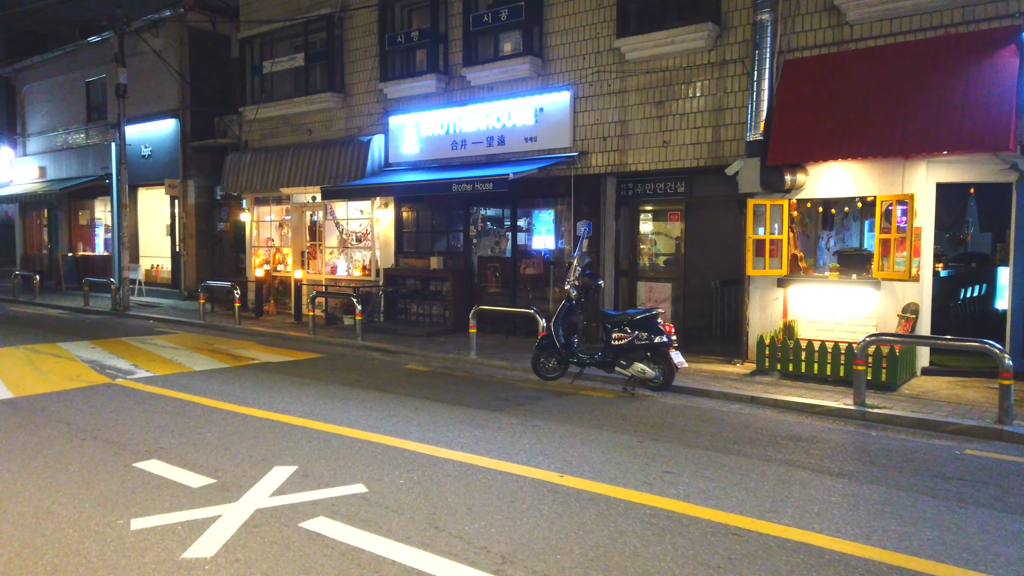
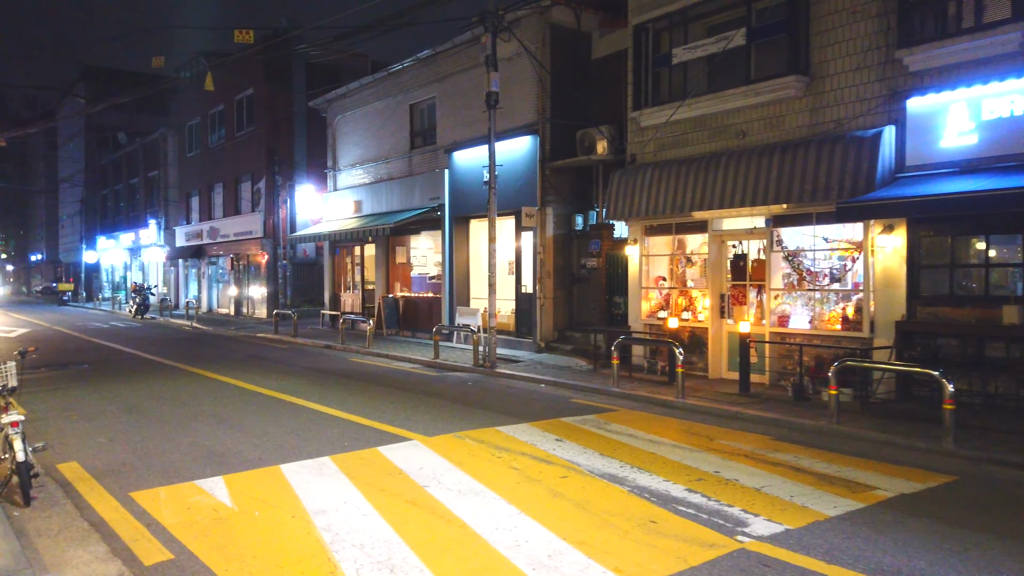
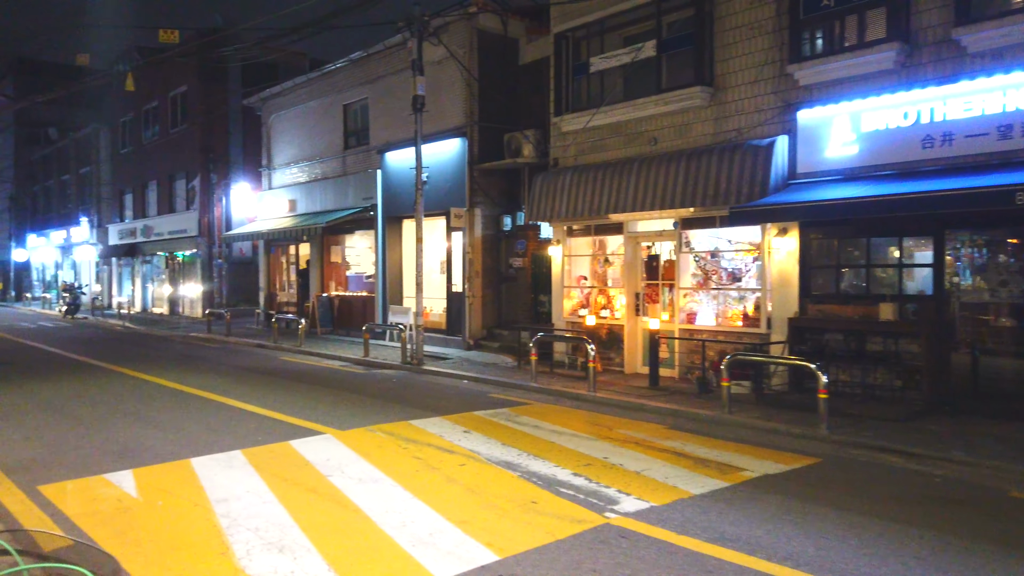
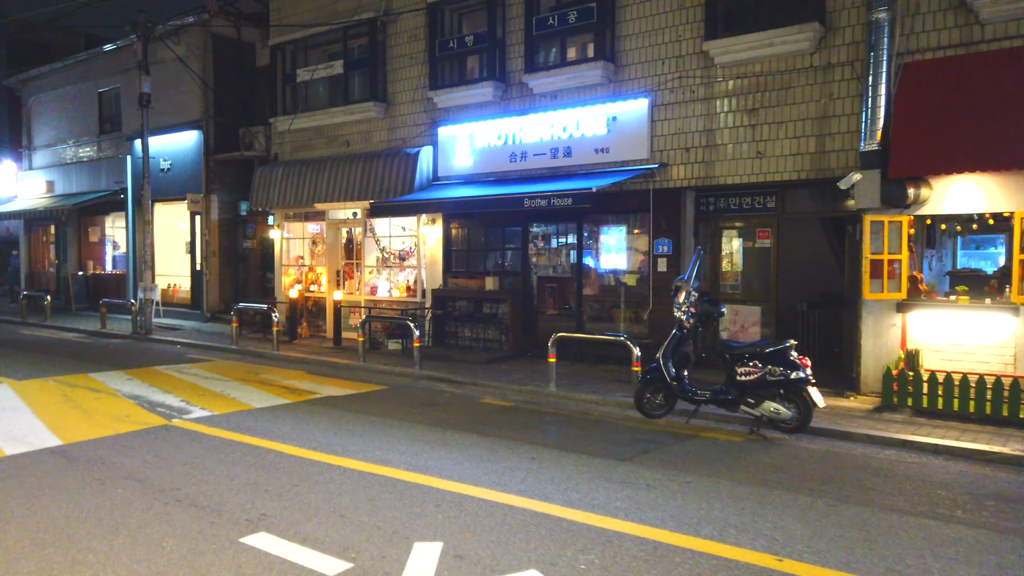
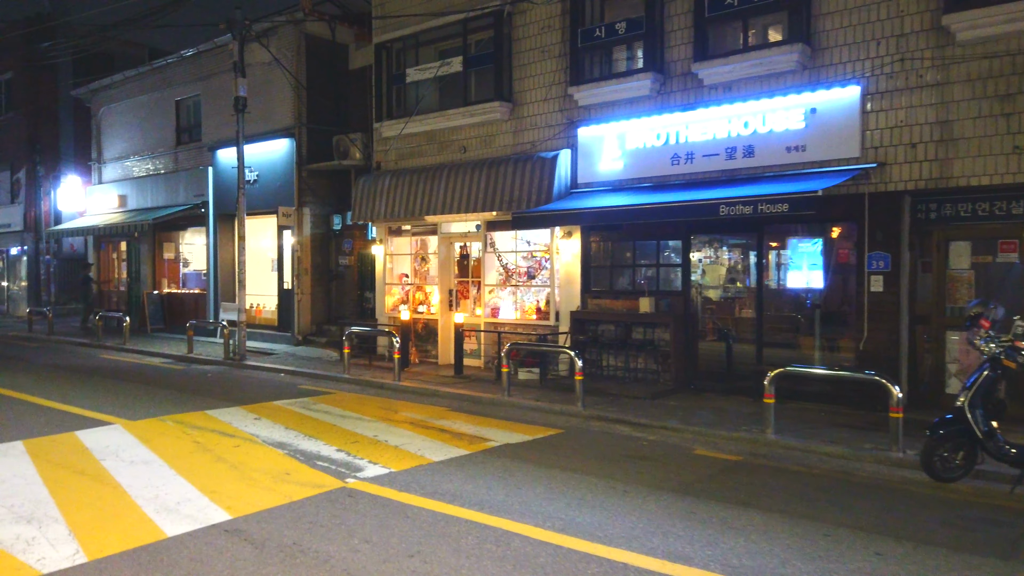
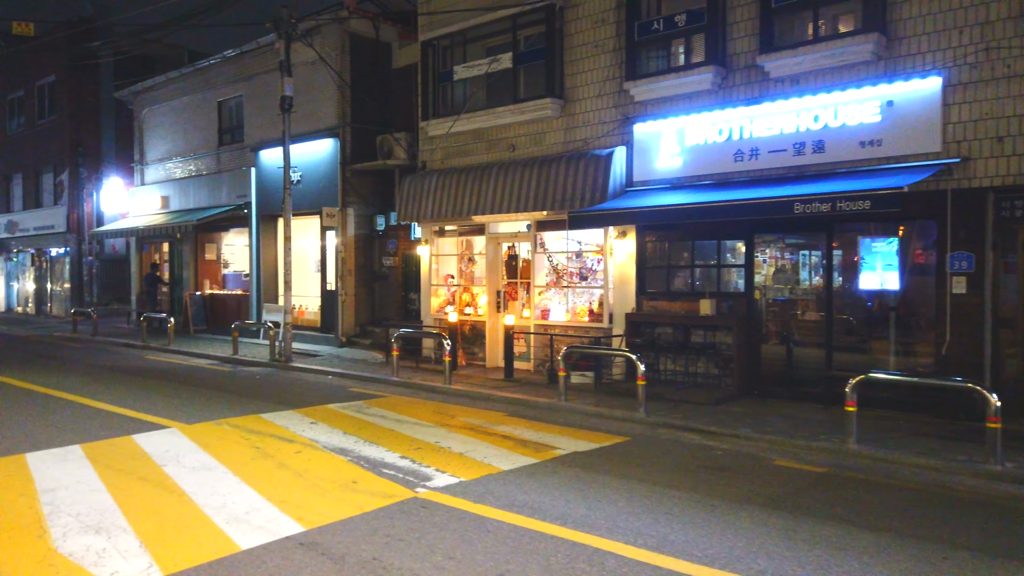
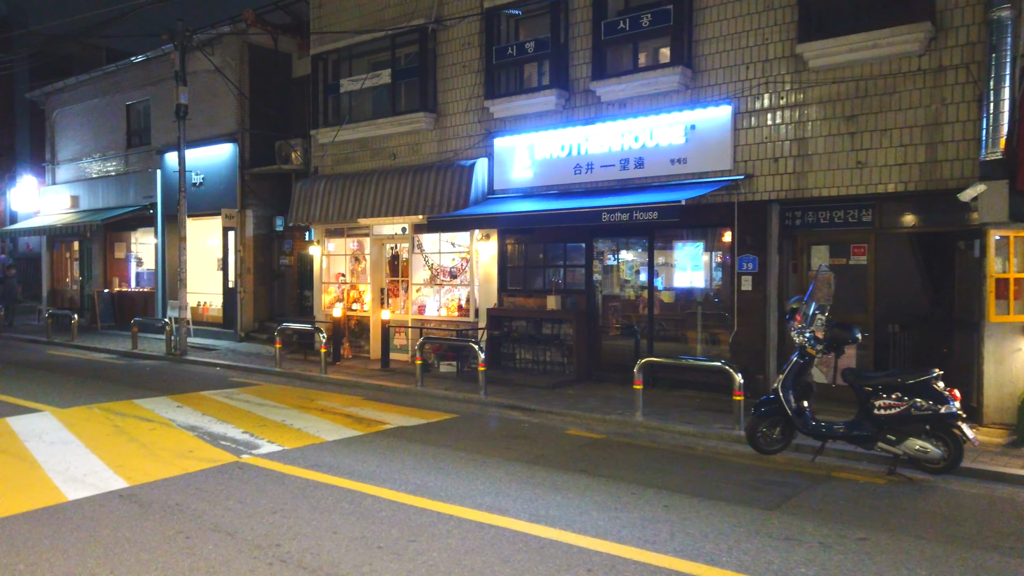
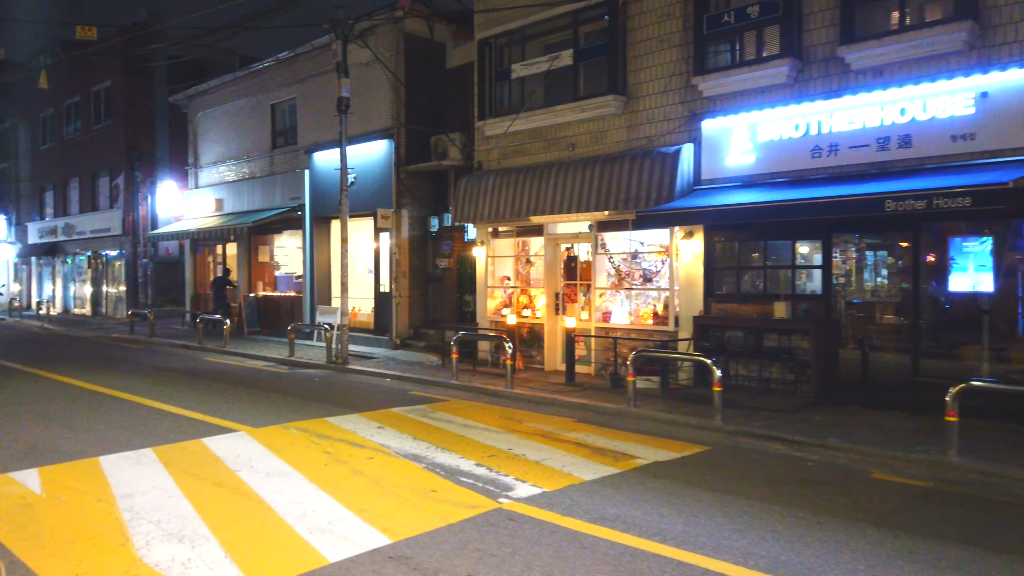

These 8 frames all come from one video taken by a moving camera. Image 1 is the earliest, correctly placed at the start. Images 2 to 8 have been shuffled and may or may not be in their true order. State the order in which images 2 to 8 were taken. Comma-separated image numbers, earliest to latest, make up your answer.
4, 7, 5, 6, 8, 3, 2
